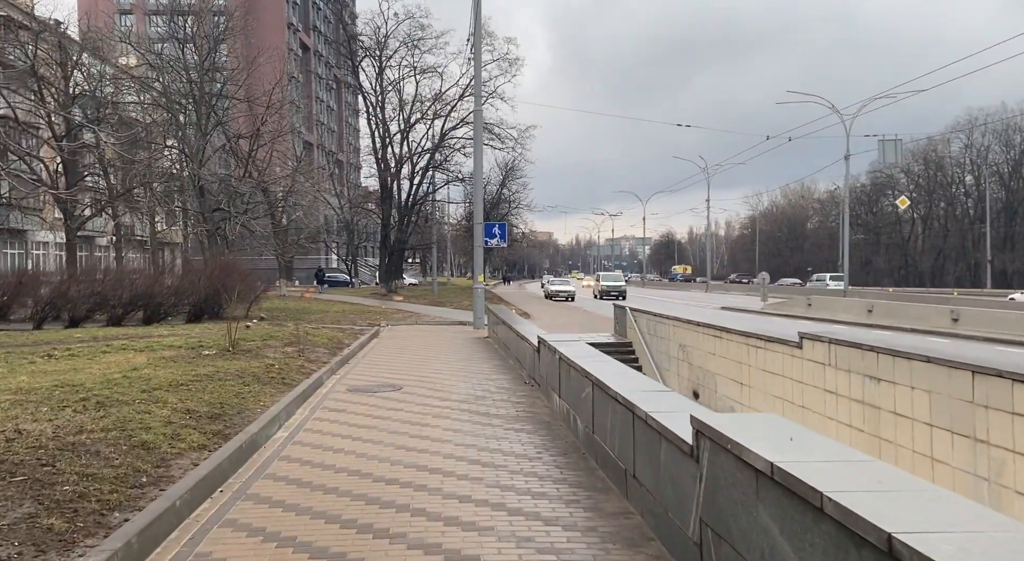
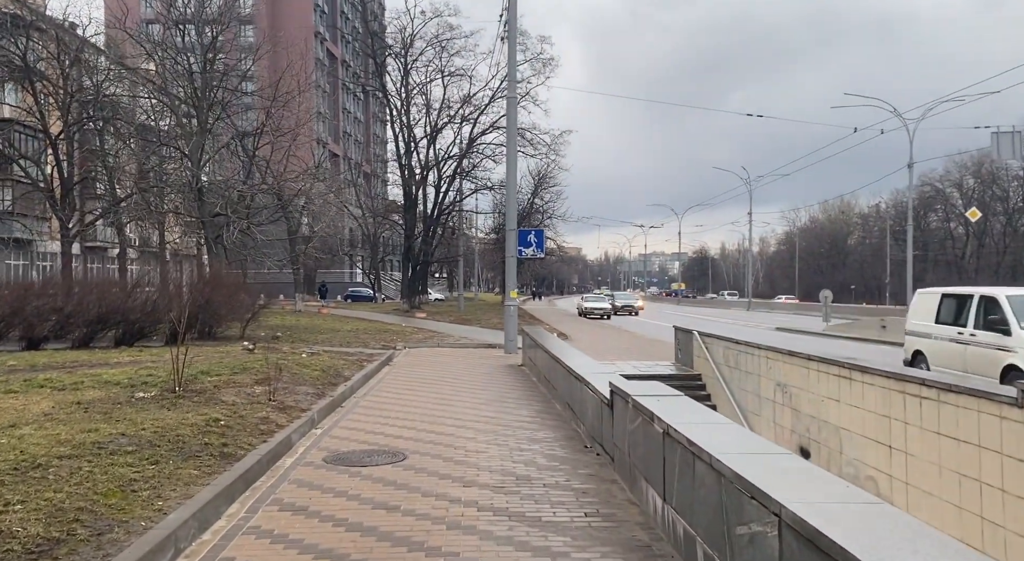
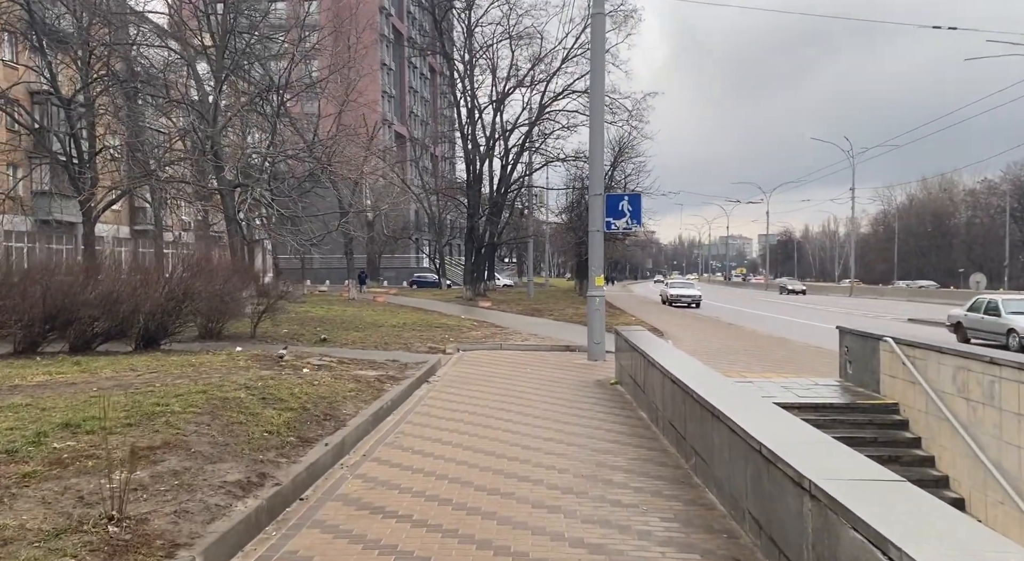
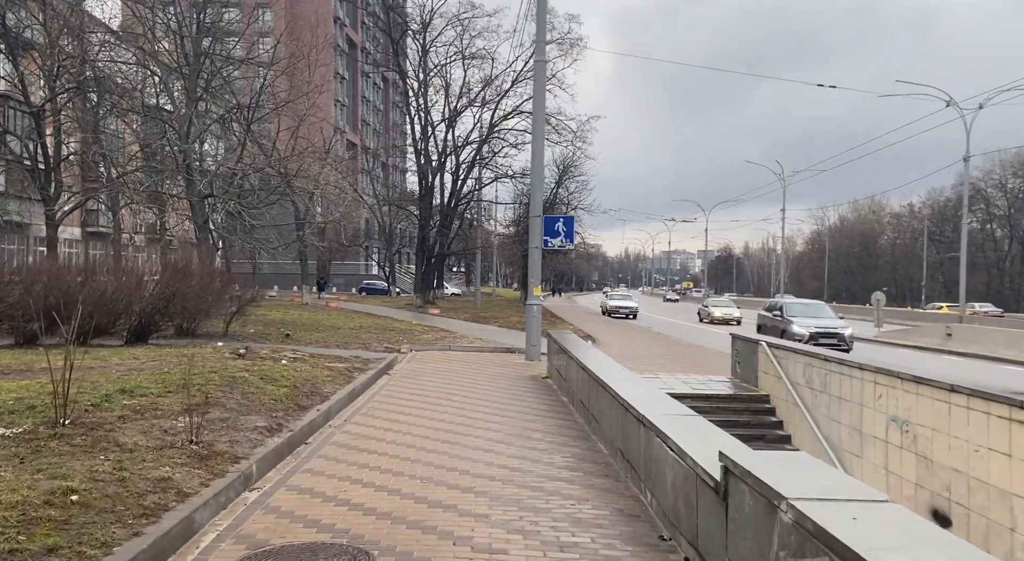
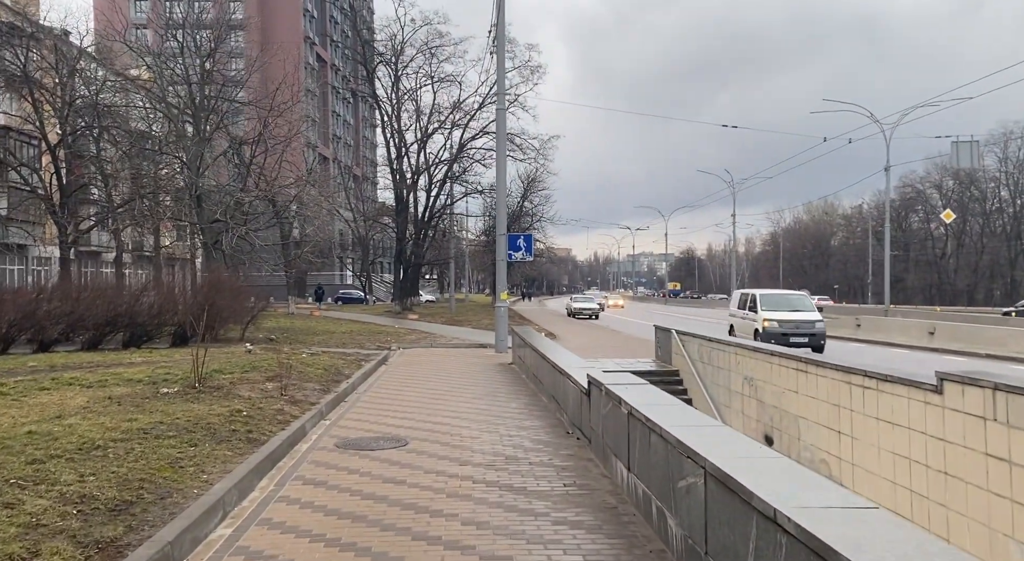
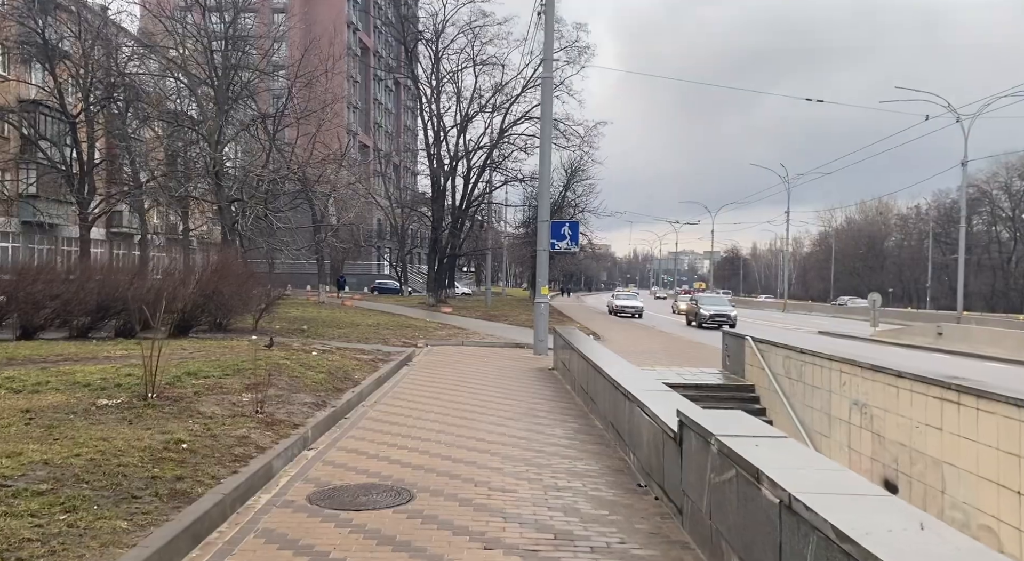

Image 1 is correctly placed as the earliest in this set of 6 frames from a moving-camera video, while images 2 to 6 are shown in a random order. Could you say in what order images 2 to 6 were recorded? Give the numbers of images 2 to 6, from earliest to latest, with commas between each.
5, 2, 6, 4, 3
